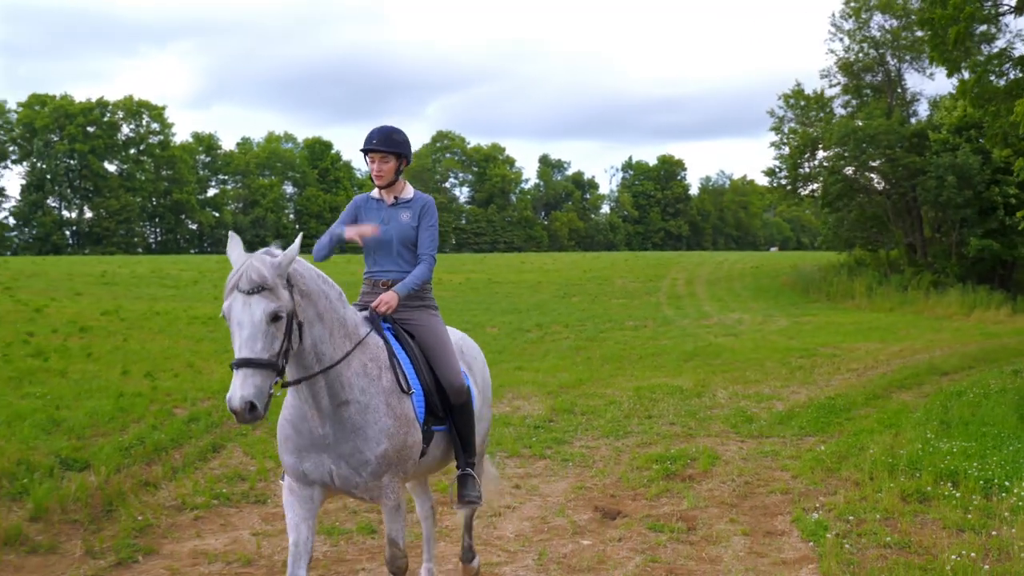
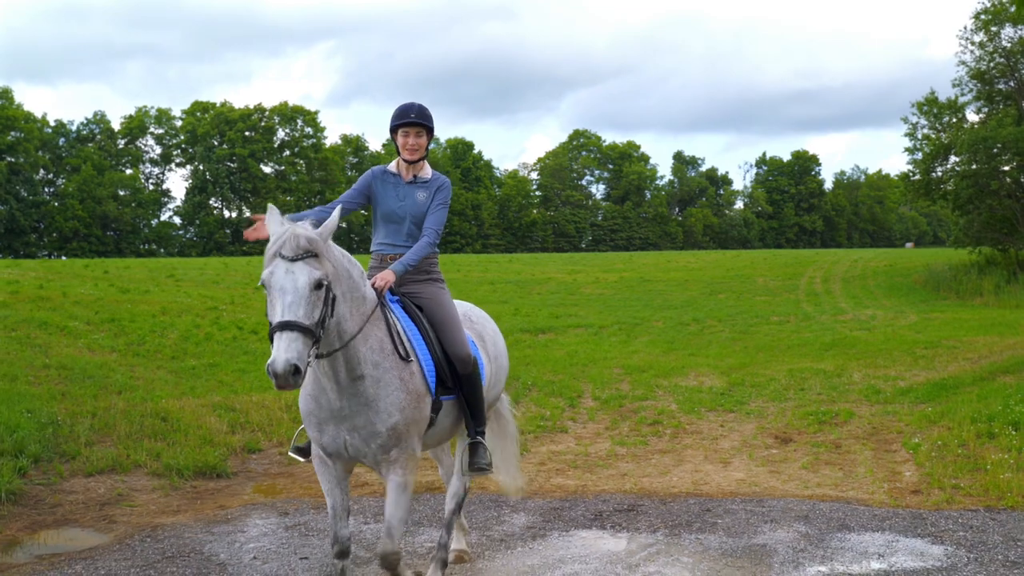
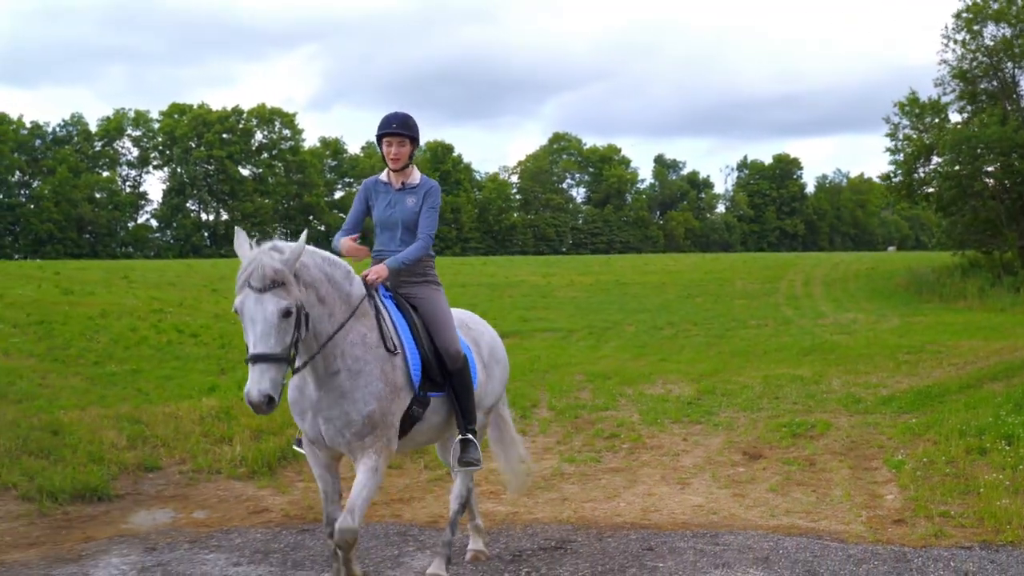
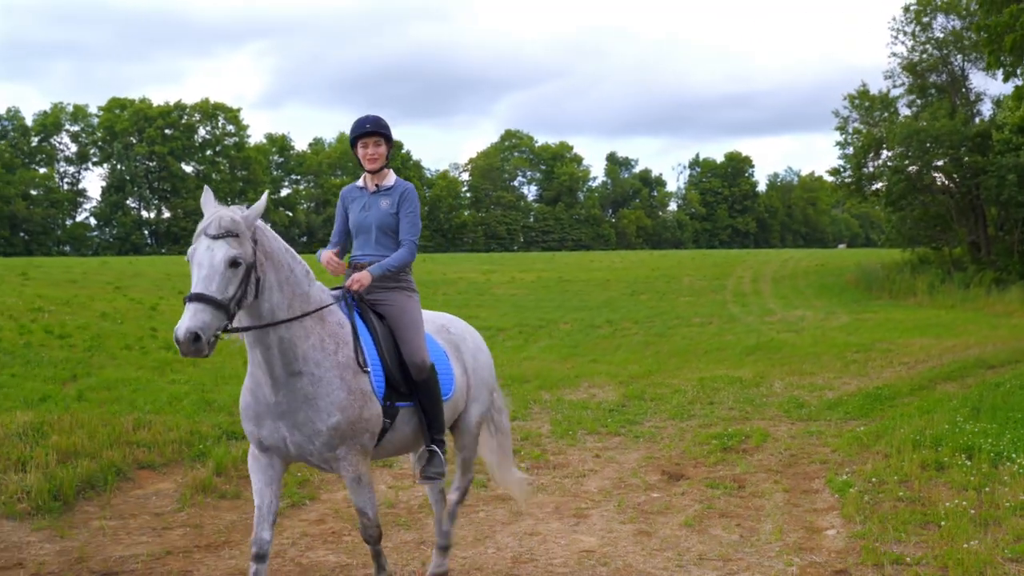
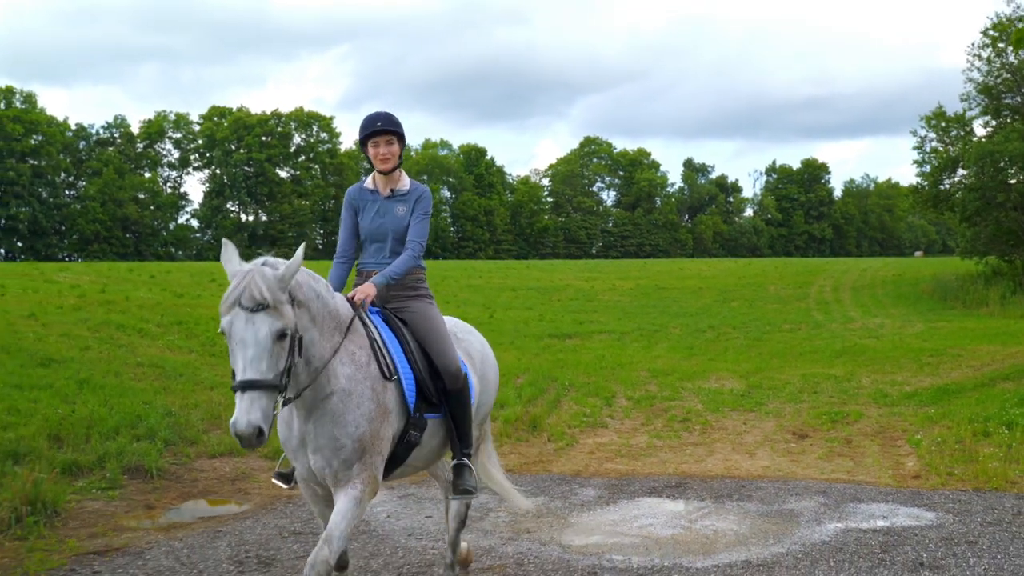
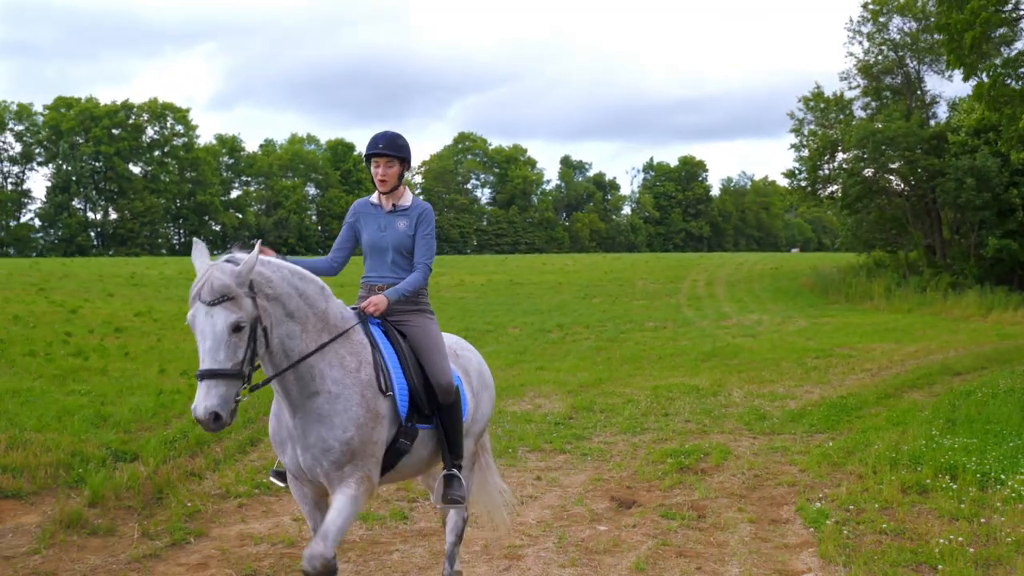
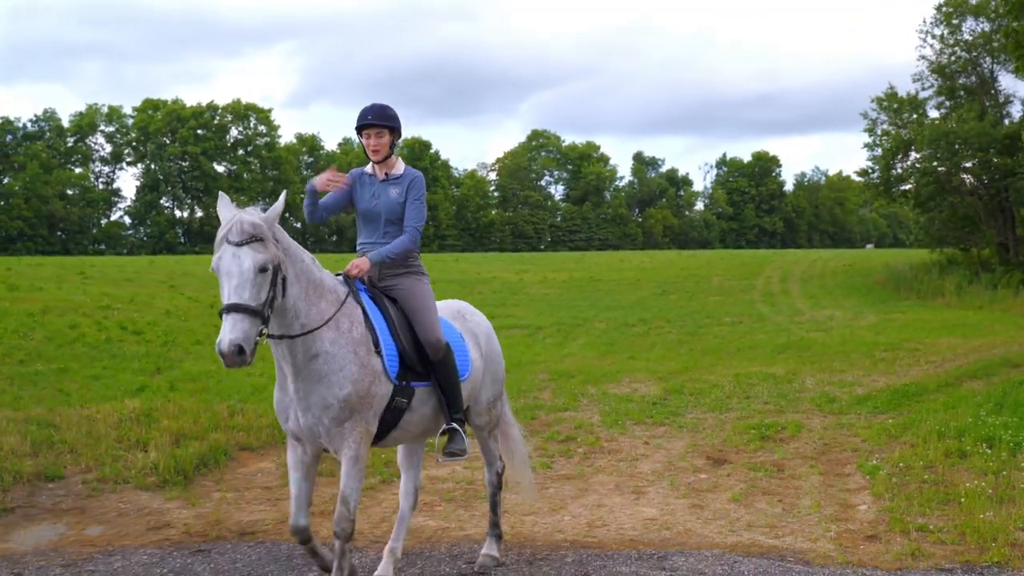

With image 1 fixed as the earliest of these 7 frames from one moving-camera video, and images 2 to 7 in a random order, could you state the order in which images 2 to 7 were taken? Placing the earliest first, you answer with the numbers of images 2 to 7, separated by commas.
6, 4, 7, 3, 2, 5
